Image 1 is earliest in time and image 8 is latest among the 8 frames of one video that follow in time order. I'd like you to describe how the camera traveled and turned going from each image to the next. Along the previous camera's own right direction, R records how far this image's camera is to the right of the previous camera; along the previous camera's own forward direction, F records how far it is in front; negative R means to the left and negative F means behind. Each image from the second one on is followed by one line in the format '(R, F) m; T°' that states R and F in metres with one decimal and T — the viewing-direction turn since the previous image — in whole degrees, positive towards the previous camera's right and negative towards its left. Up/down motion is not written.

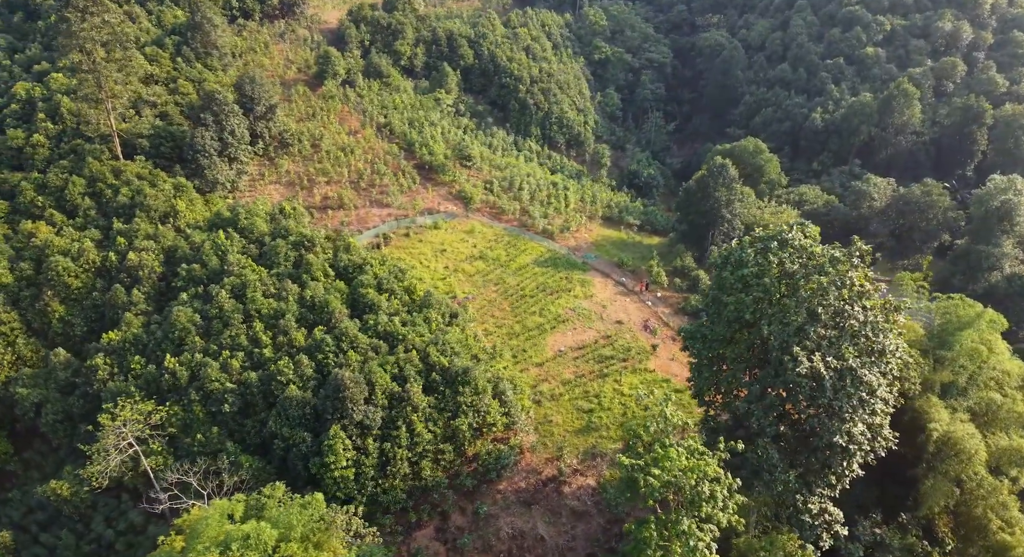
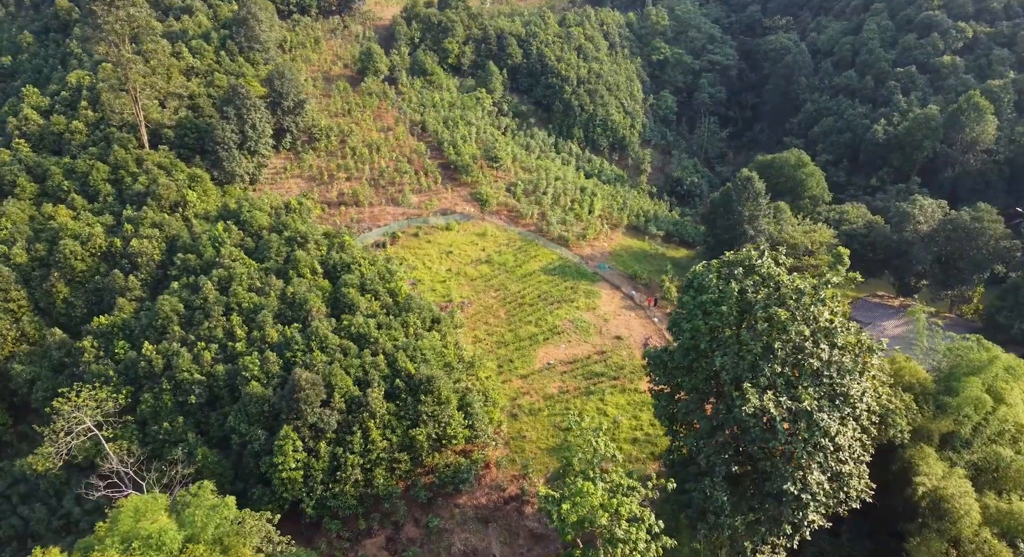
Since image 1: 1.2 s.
(+3.6, +1.0) m; -7°
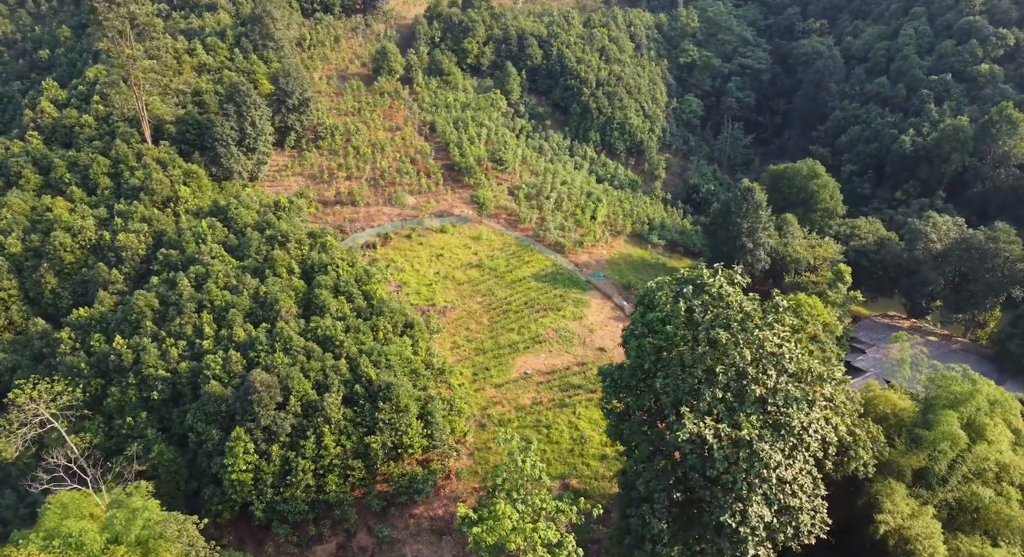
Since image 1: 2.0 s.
(+2.6, +0.7) m; -4°
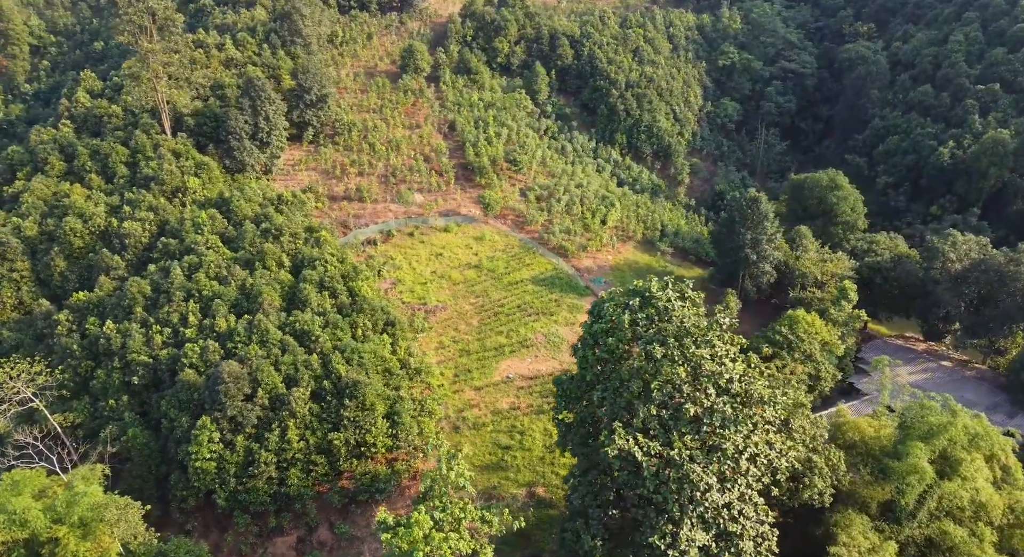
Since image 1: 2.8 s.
(+2.7, +0.4) m; -5°
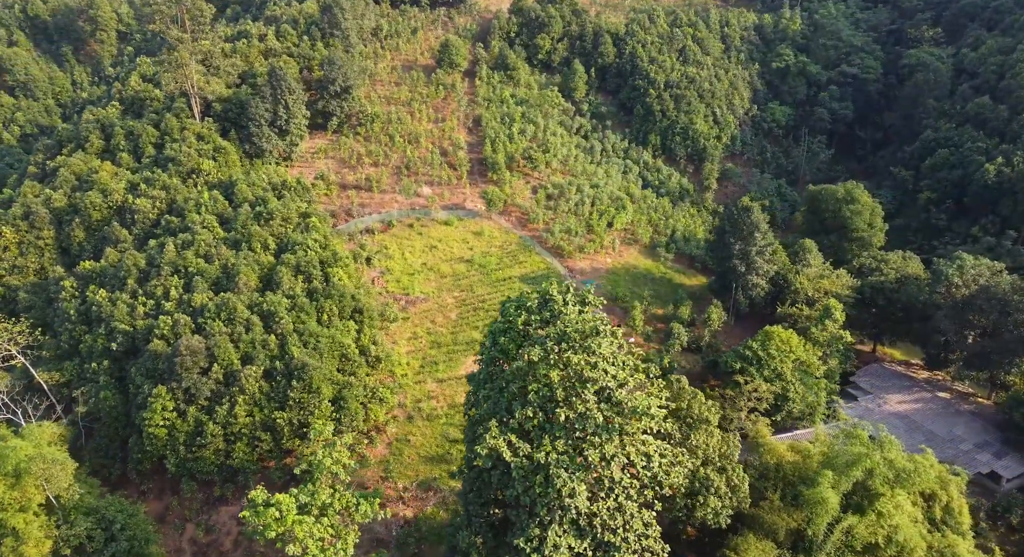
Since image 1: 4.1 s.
(+4.4, +0.2) m; -7°
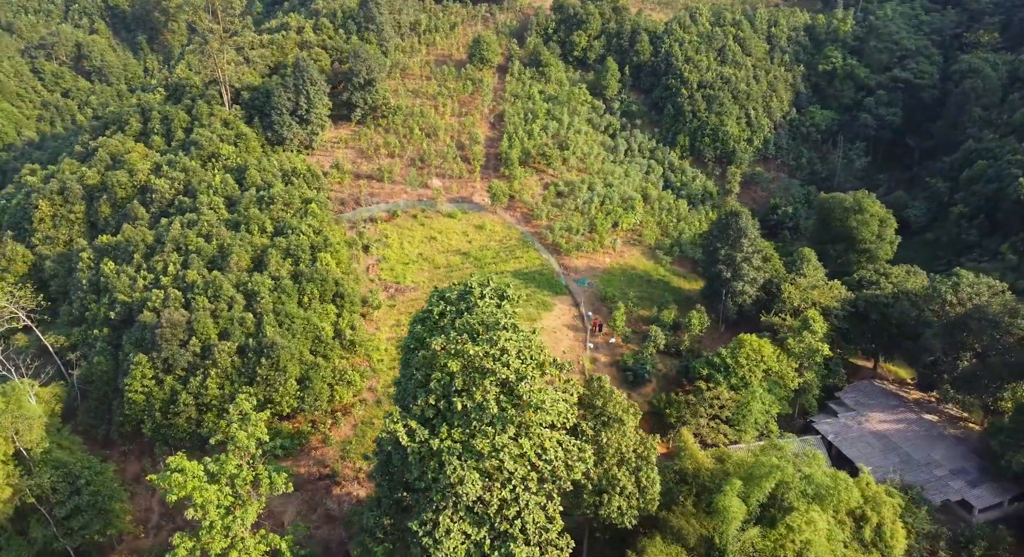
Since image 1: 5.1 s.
(+3.7, -0.1) m; -6°
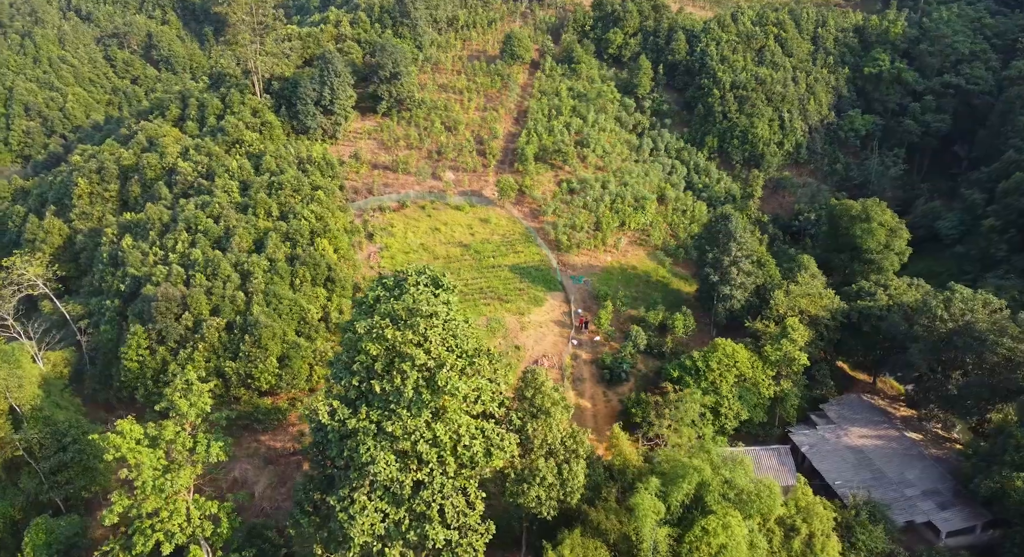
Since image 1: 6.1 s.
(+3.3, -0.2) m; -5°
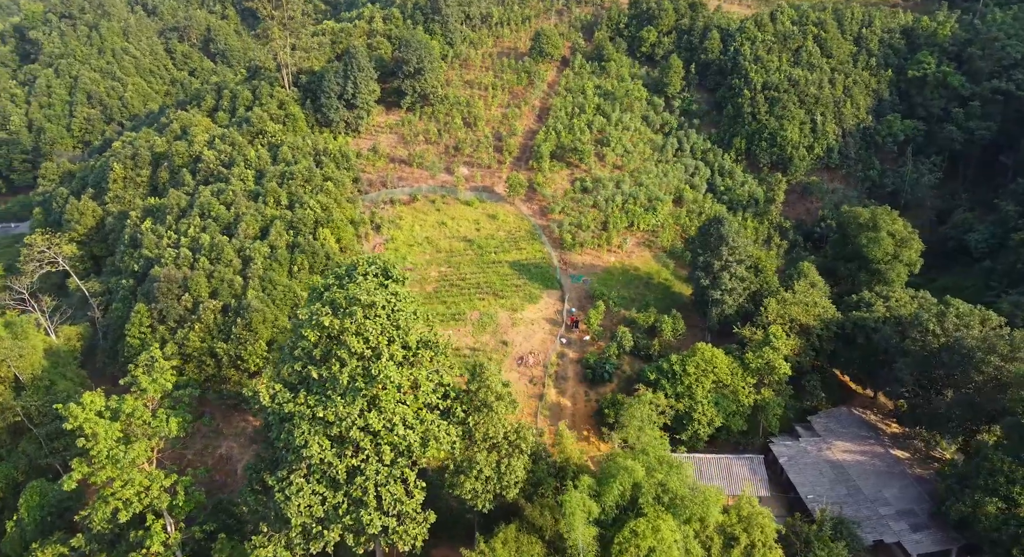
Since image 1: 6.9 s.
(+2.8, -0.1) m; -5°
